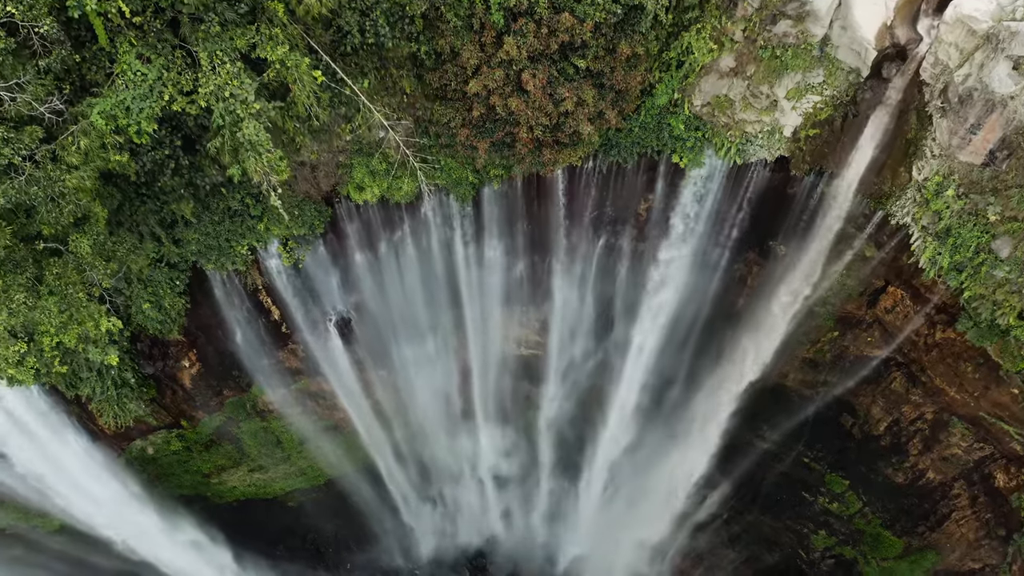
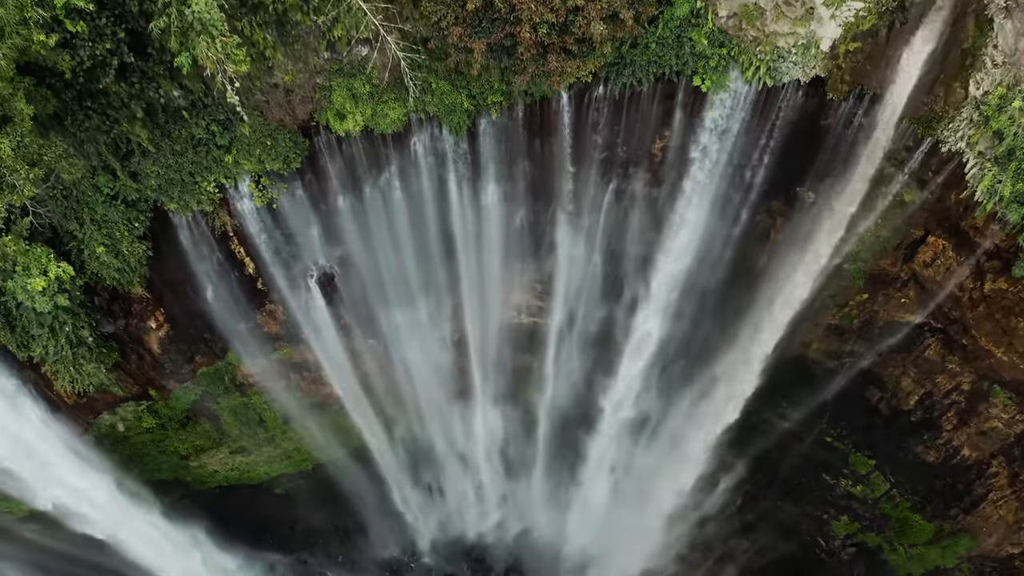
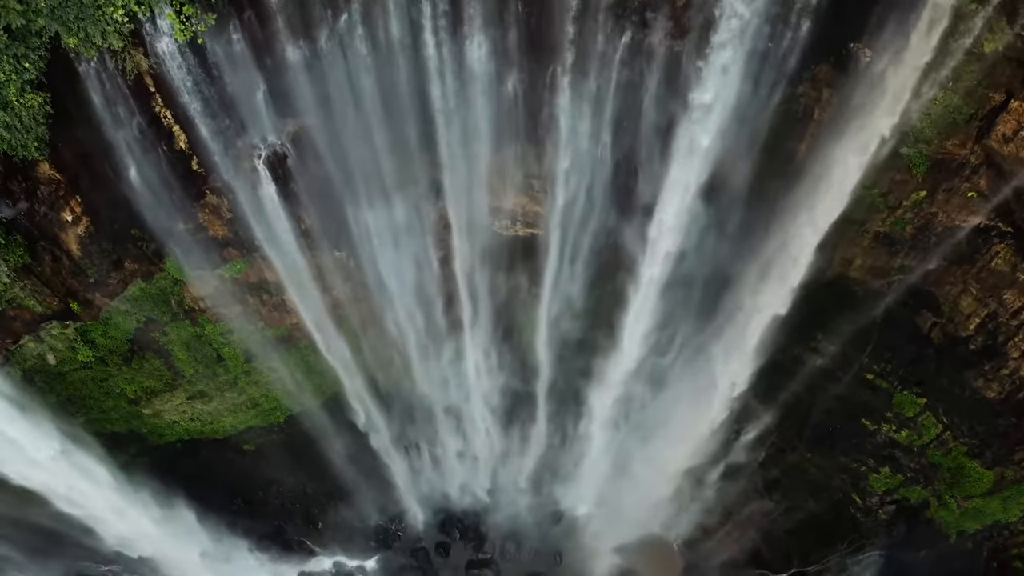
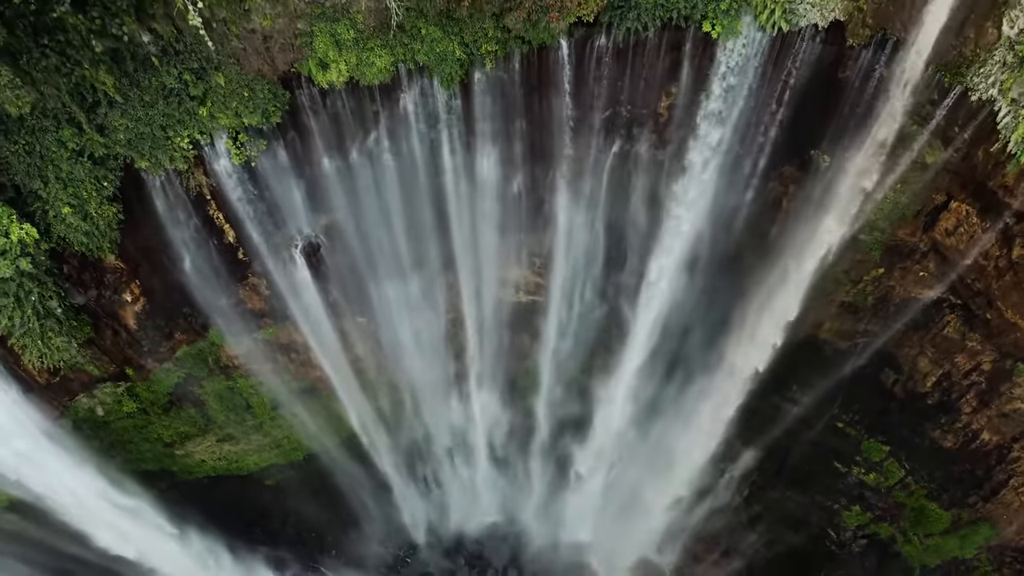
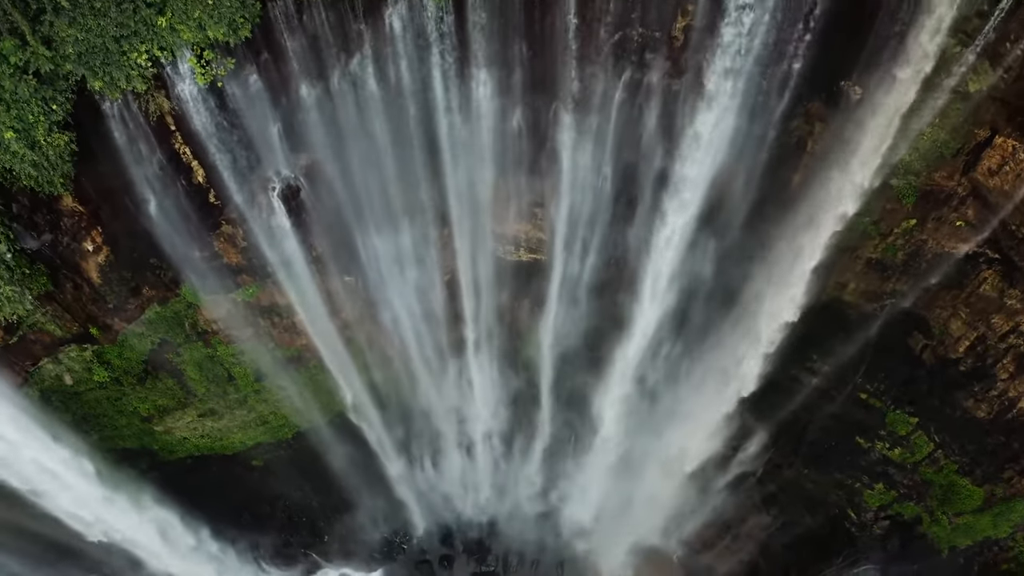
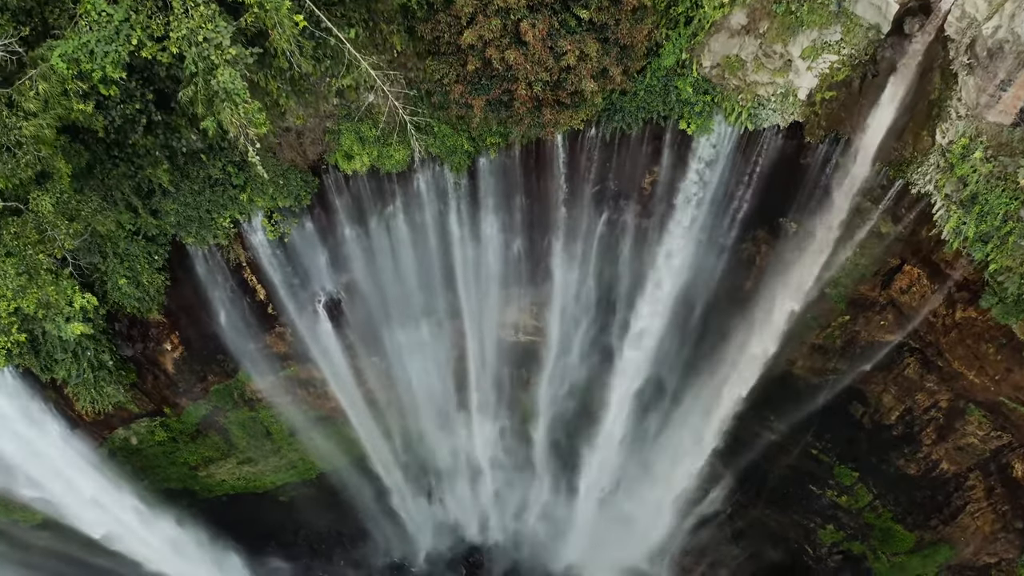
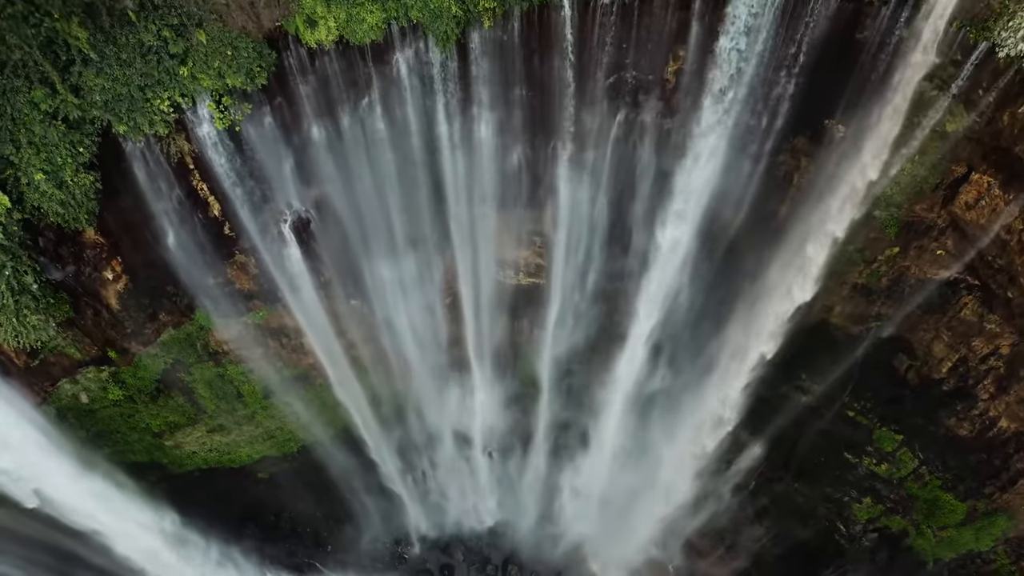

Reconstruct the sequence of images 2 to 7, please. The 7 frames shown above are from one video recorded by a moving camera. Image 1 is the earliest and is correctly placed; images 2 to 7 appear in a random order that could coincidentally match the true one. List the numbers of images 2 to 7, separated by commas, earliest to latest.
6, 2, 4, 7, 5, 3
